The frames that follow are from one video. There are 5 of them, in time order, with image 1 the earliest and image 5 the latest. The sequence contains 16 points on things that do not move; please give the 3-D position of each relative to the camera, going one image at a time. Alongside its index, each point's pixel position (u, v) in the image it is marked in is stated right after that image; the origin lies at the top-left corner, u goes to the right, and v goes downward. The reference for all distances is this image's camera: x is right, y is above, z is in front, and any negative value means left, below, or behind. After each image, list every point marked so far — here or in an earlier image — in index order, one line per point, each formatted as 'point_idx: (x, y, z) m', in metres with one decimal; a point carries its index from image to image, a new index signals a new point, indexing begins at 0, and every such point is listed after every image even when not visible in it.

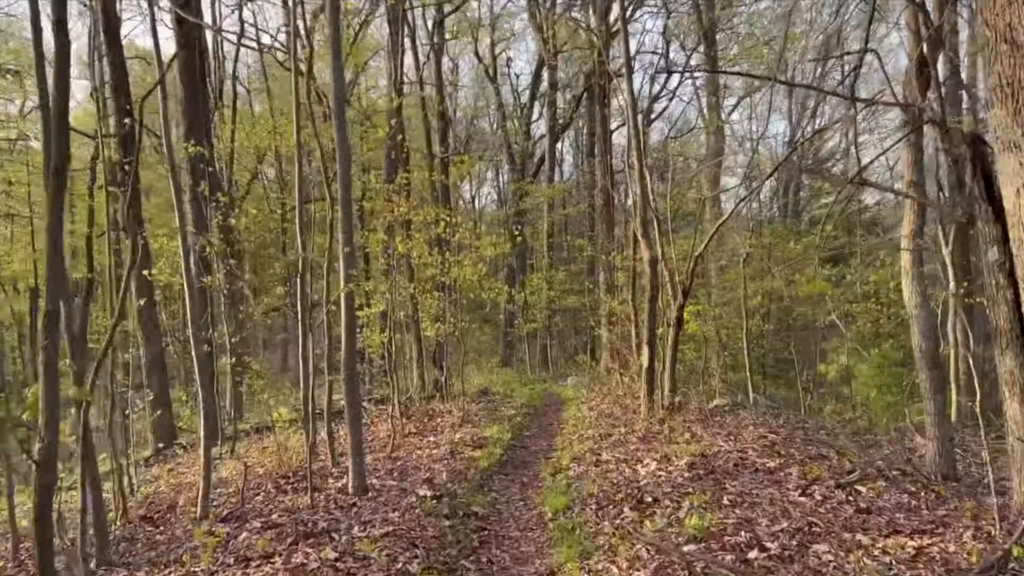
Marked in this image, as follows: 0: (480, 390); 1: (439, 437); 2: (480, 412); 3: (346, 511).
0: (-0.6, -2.1, +15.9) m
1: (-0.9, -1.9, +9.5) m
2: (-0.5, -1.9, +11.8) m
3: (-1.3, -1.8, +6.0) m
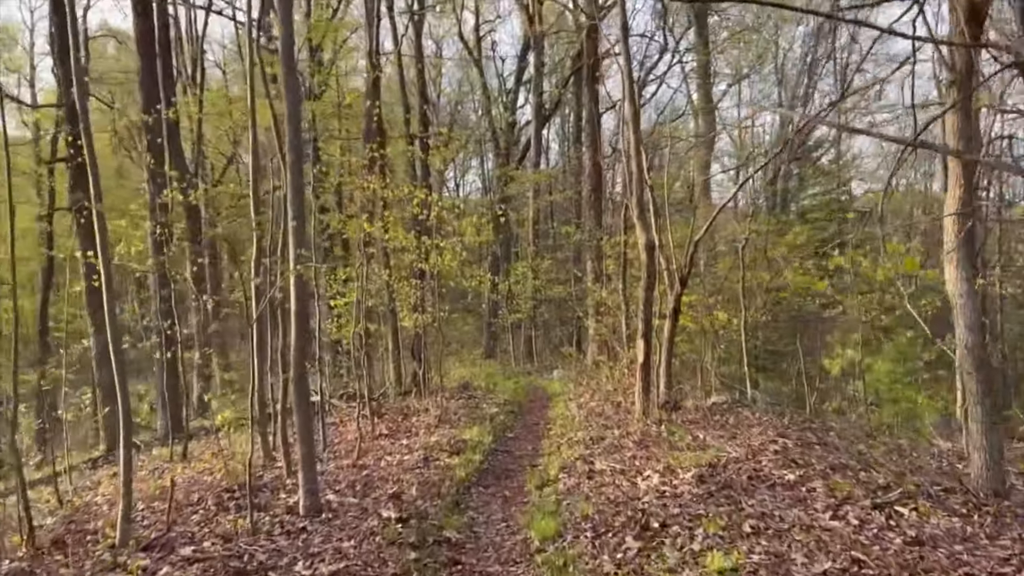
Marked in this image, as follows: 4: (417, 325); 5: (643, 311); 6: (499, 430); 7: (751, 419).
0: (-1.0, -1.9, +15.0) m
1: (-1.1, -1.7, +8.6) m
2: (-0.7, -1.7, +10.8) m
3: (-1.4, -1.6, +5.0) m
4: (-1.7, -0.7, +13.9) m
5: (+1.7, -0.3, +9.5) m
6: (-0.1, -1.8, +9.5) m
7: (+3.1, -1.7, +9.8) m
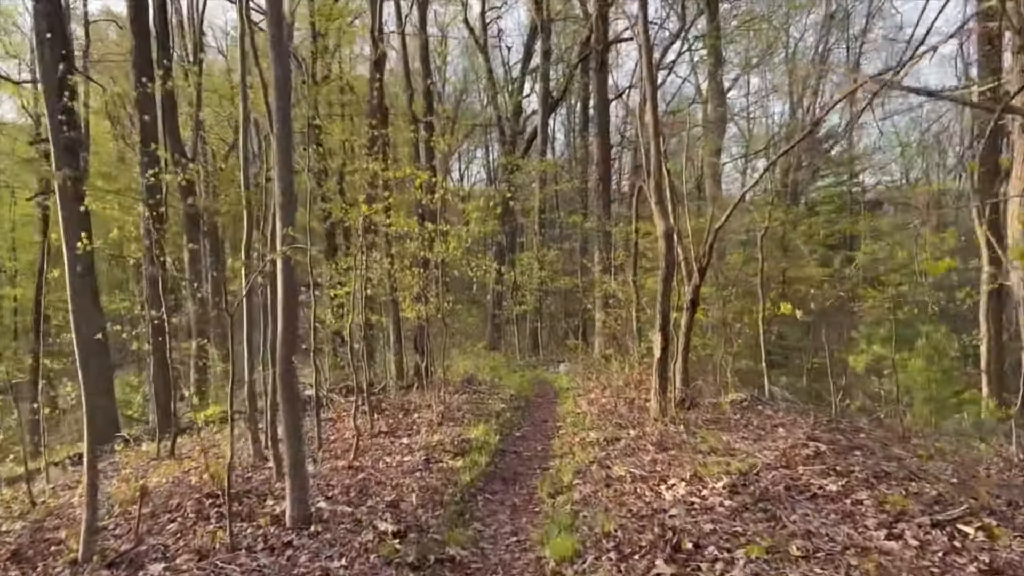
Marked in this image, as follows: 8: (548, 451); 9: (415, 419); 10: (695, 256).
0: (-0.9, -1.7, +14.4) m
1: (-1.0, -1.6, +8.0) m
2: (-0.6, -1.6, +10.3) m
3: (-1.4, -1.5, +4.4) m
4: (-1.6, -0.5, +13.3) m
5: (+1.8, -0.2, +8.9) m
6: (-0.1, -1.7, +8.9) m
7: (+3.2, -1.6, +9.2) m
8: (+0.4, -1.7, +7.8) m
9: (-1.2, -1.6, +9.3) m
10: (+2.2, +0.4, +9.4) m
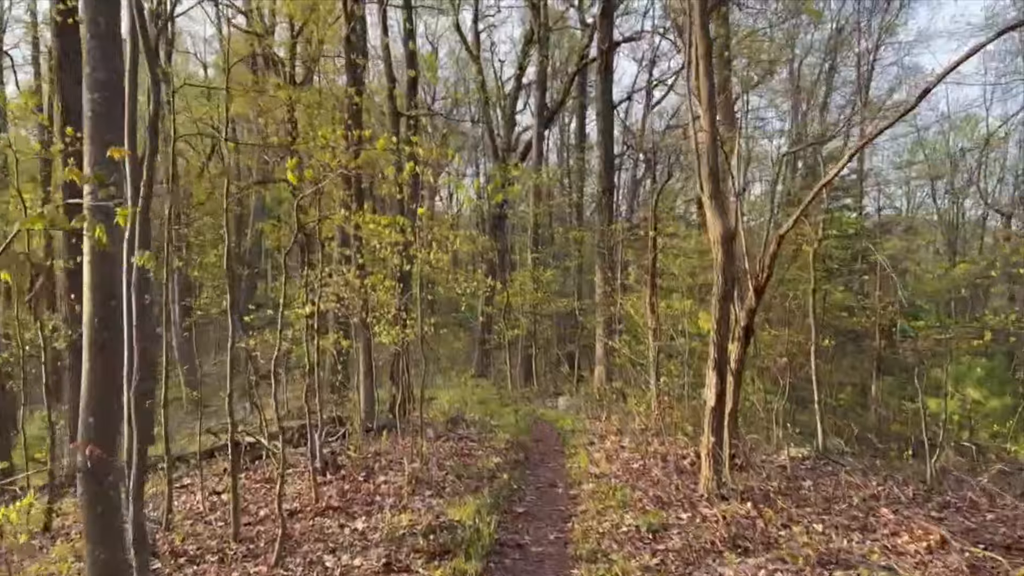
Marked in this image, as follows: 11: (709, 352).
0: (-1.0, -2.0, +12.0) m
1: (-1.0, -1.7, +5.6) m
2: (-0.7, -1.8, +7.9) m
3: (-1.3, -1.6, +2.0) m
4: (-1.6, -0.8, +10.9) m
5: (+1.8, -0.4, +6.6) m
6: (-0.1, -1.8, +6.6) m
7: (+3.1, -1.8, +6.9) m
8: (+0.4, -1.8, +5.5) m
9: (-1.2, -1.8, +6.9) m
10: (+2.3, +0.2, +7.1) m
11: (+1.7, -0.5, +6.7) m
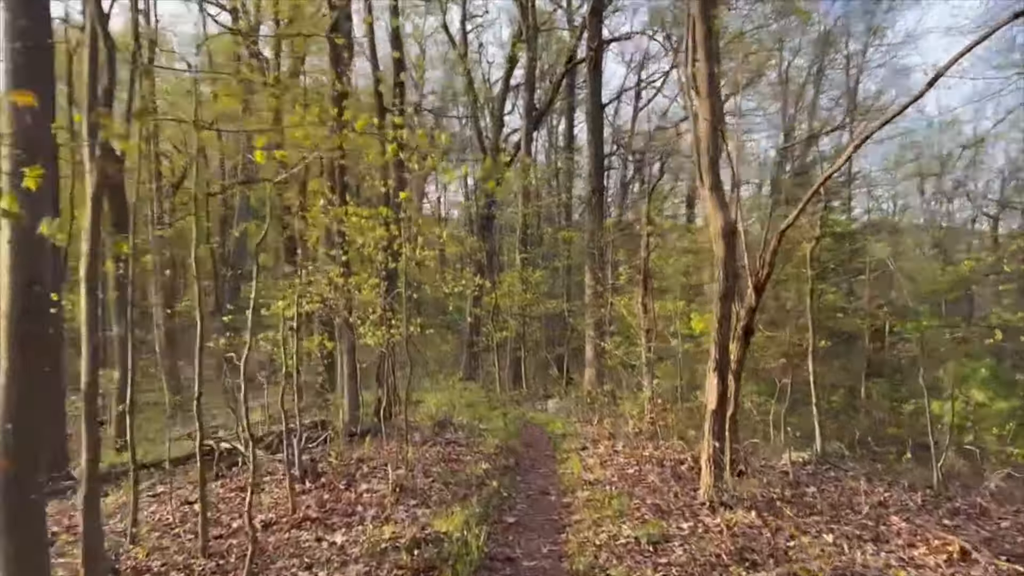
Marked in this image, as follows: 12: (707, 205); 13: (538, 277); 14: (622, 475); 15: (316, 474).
0: (-1.1, -2.0, +11.6) m
1: (-1.1, -1.7, +5.2) m
2: (-0.8, -1.8, +7.5) m
3: (-1.3, -1.5, +1.6) m
4: (-1.8, -0.8, +10.5) m
5: (+1.7, -0.3, +6.2) m
6: (-0.1, -1.8, +6.2) m
7: (+3.1, -1.8, +6.6) m
8: (+0.3, -1.8, +5.1) m
9: (-1.3, -1.7, +6.5) m
10: (+2.2, +0.2, +6.8) m
11: (+1.6, -0.5, +6.3) m
12: (+1.6, +0.7, +6.3) m
13: (+0.7, +0.3, +19.6) m
14: (+1.0, -1.8, +7.3) m
15: (-1.8, -1.8, +7.2) m
